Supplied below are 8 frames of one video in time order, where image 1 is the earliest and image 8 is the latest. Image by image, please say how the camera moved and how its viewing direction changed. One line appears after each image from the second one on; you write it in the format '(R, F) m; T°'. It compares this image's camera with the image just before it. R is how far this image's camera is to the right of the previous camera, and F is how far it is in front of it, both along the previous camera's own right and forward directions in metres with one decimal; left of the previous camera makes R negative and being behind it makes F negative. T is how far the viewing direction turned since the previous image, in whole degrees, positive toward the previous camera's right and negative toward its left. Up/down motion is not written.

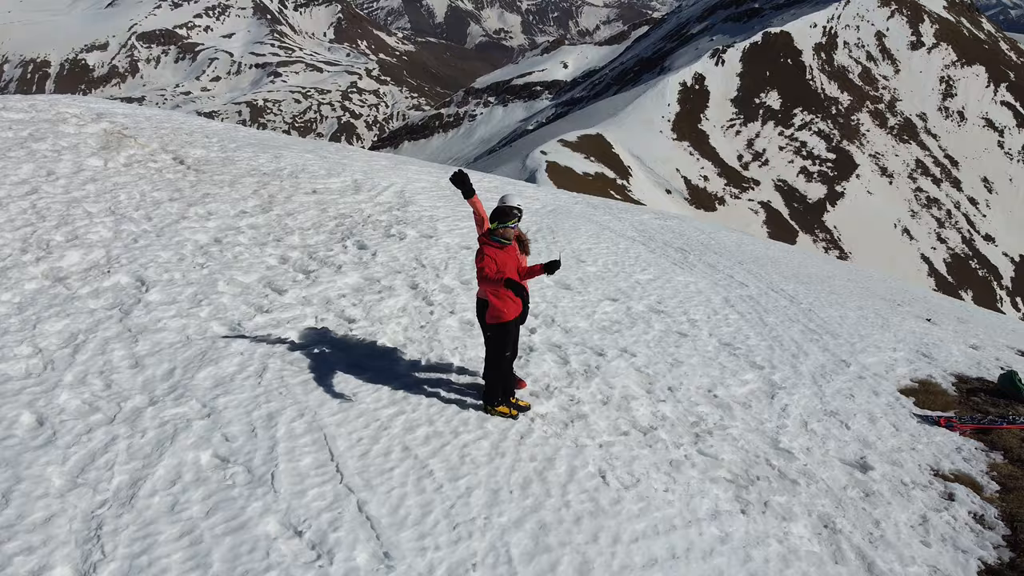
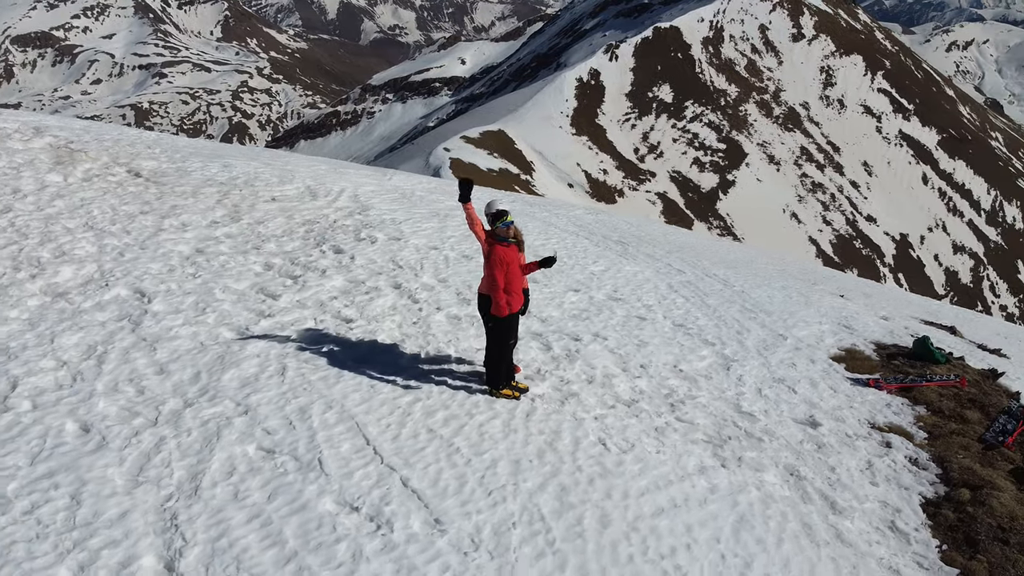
(-1.1, -1.0) m; +7°
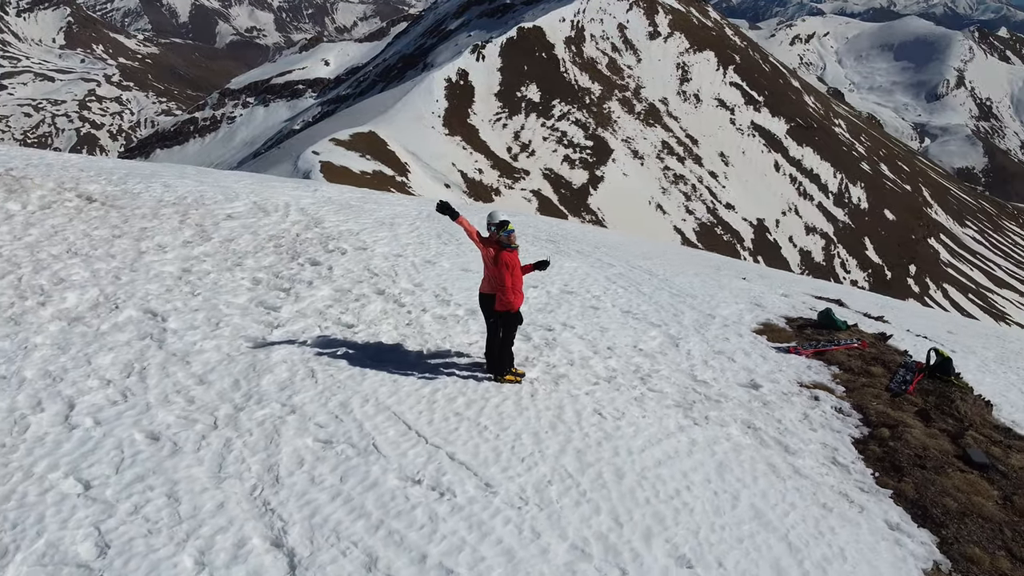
(-1.7, -1.4) m; +9°
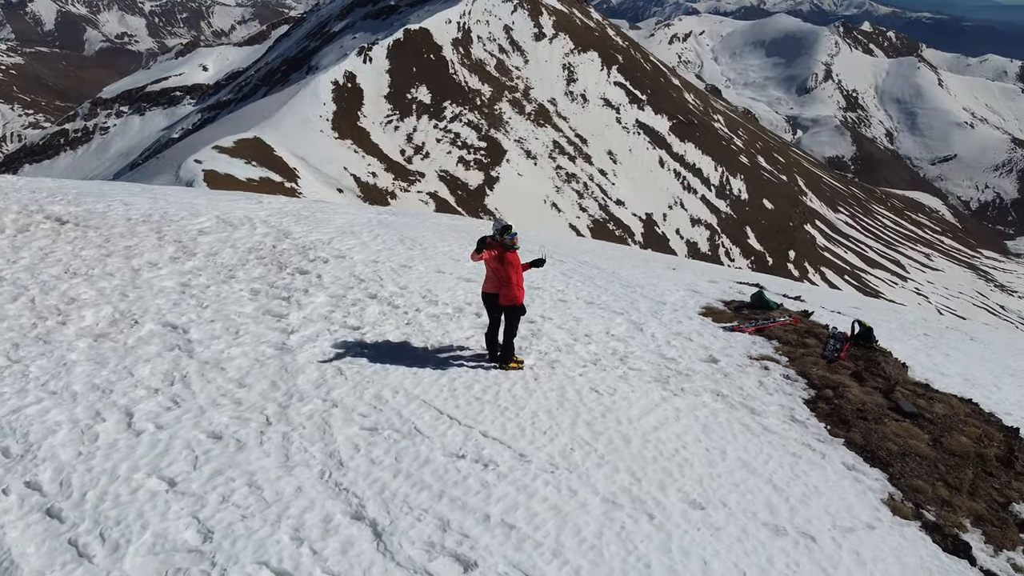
(-1.6, -1.3) m; +7°
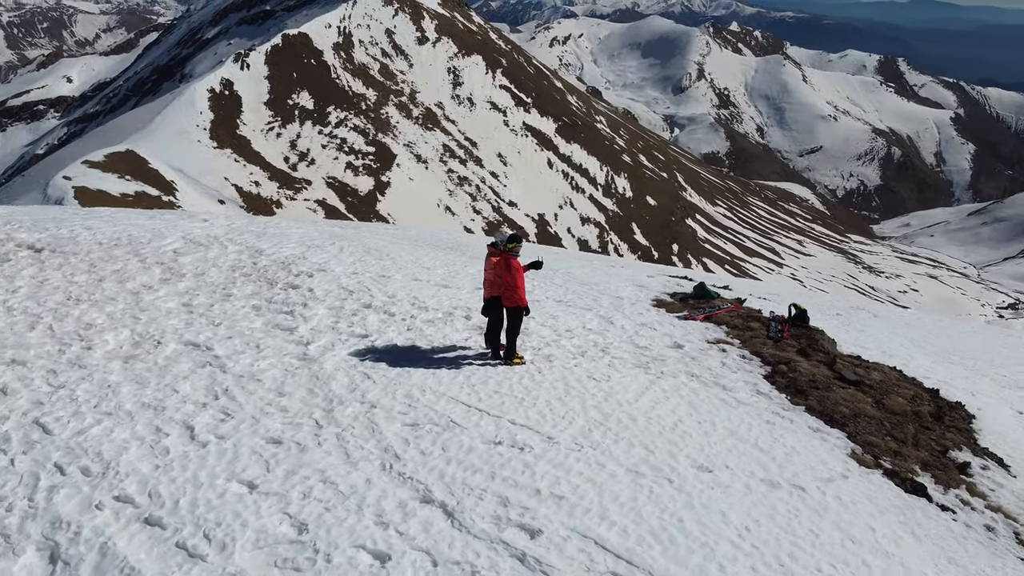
(-1.9, -1.2) m; +8°
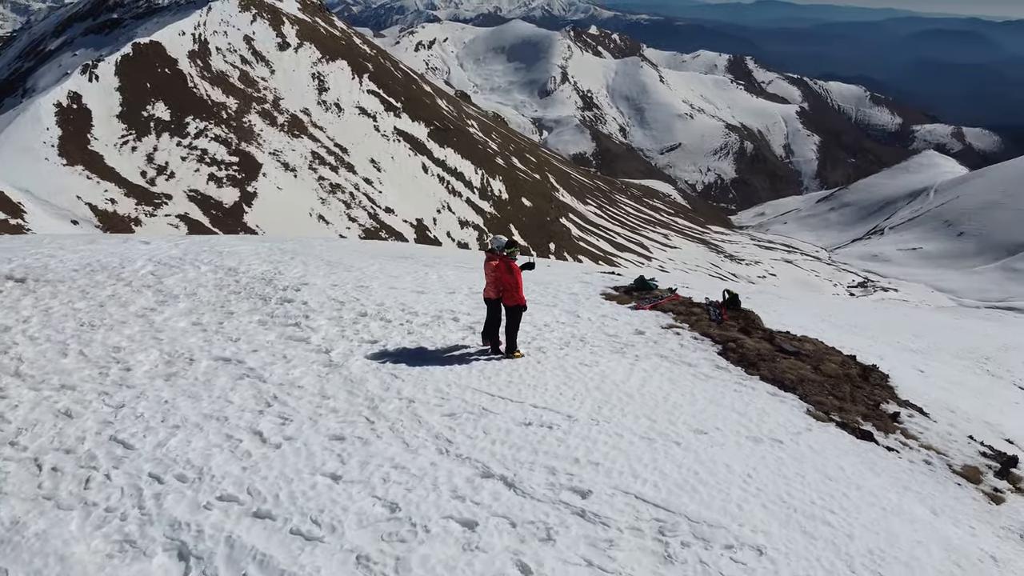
(-2.4, -1.5) m; +9°
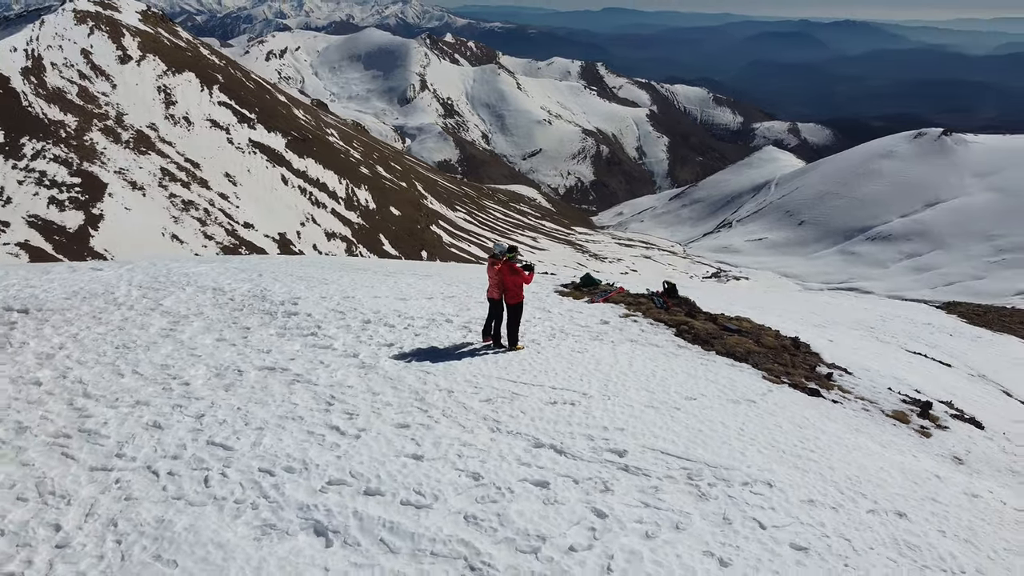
(-2.9, -1.8) m; +9°
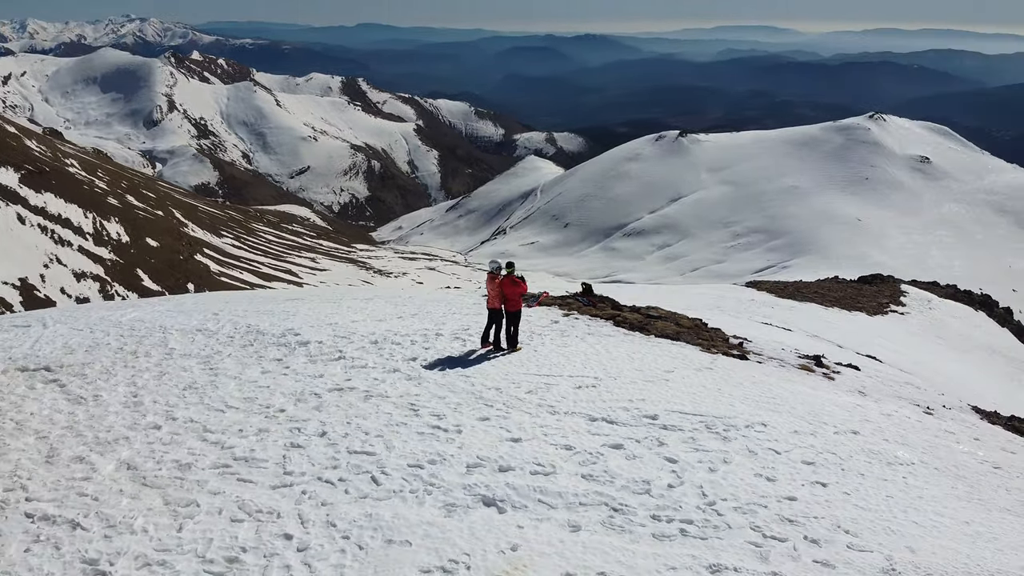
(-5.5, -2.3) m; +15°
